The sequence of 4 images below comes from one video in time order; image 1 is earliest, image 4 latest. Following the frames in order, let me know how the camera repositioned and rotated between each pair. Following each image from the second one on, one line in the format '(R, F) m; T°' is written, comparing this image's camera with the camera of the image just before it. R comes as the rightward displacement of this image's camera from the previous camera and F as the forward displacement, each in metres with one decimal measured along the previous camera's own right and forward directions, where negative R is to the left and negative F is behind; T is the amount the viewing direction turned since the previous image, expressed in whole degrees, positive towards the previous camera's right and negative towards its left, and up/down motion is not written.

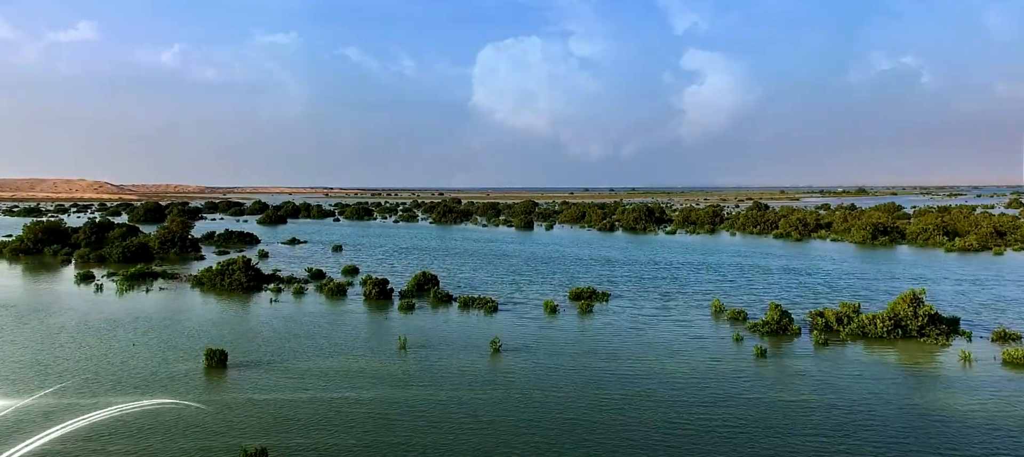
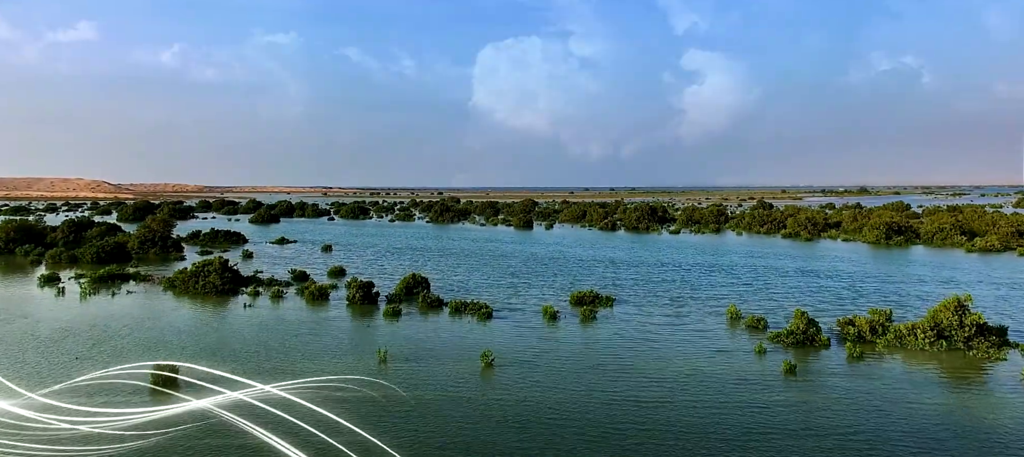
(+0.2, +2.8) m; 0°
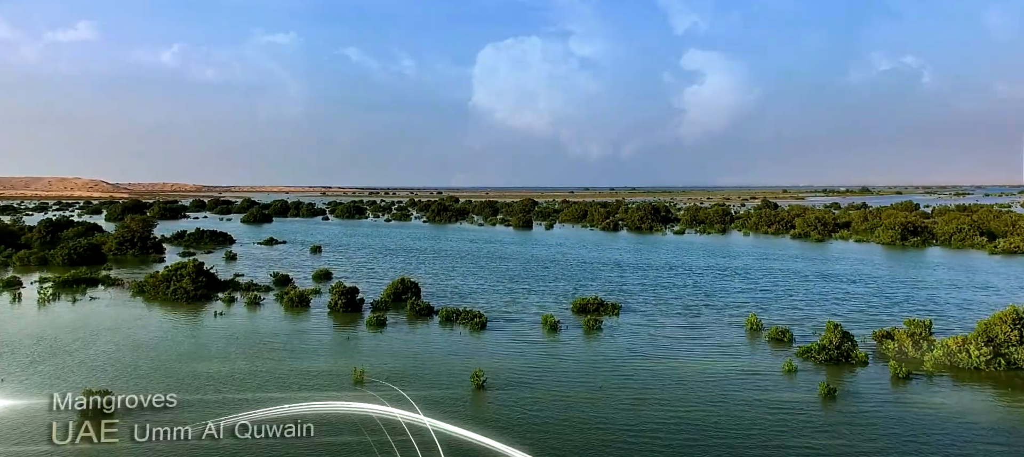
(+0.1, +2.8) m; 0°
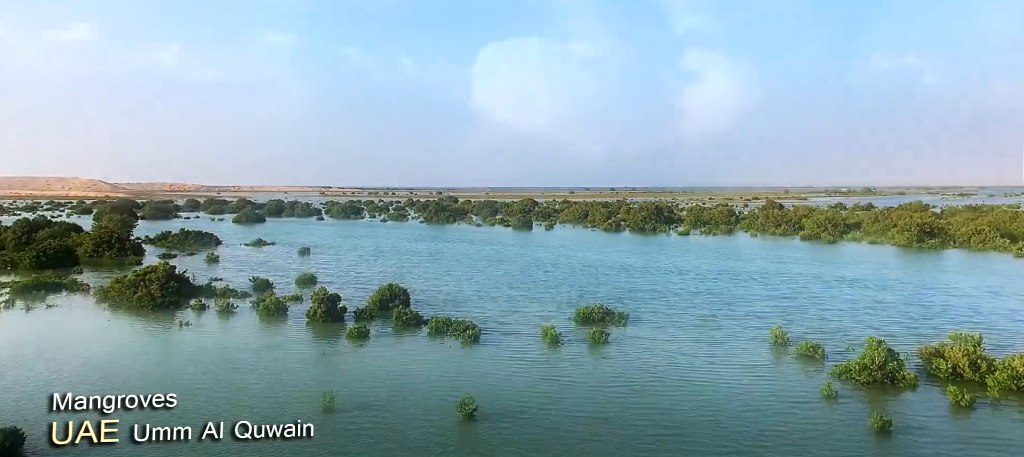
(+0.1, +2.7) m; 0°
